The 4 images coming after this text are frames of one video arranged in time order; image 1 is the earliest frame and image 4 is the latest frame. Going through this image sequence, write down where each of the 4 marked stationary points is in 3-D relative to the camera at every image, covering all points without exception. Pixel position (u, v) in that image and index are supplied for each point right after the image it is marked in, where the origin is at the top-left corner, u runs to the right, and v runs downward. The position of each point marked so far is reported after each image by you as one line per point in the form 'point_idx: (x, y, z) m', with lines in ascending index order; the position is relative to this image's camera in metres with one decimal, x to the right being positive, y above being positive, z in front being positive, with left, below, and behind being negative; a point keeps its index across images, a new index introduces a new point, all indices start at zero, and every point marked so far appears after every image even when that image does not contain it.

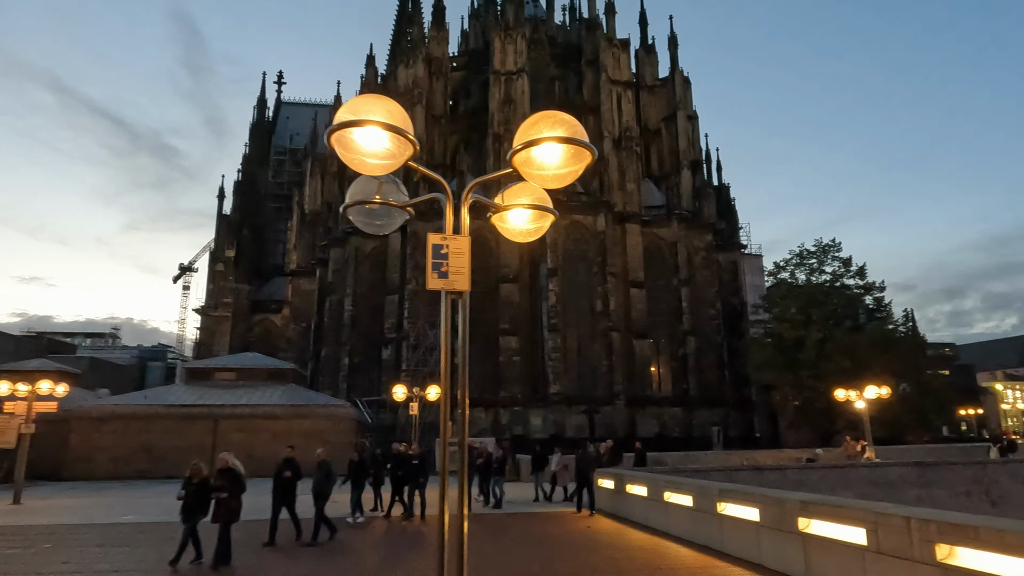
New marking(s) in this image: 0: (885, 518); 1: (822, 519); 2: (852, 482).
0: (+3.2, -2.0, +5.7) m
1: (+3.1, -2.3, +6.6) m
2: (+7.9, -4.5, +15.4) m
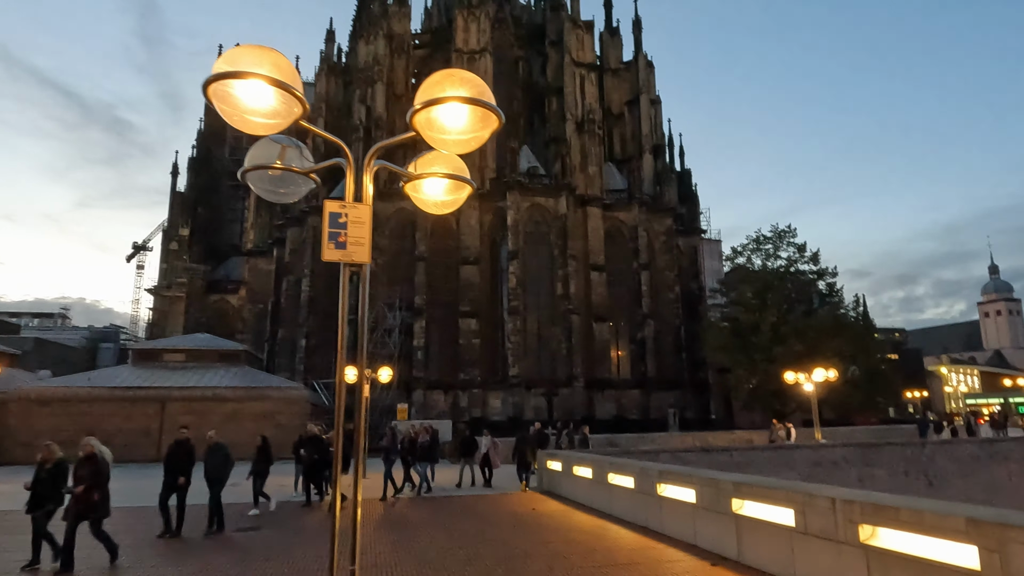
0: (+2.6, -1.8, +5.6) m
1: (+2.4, -2.1, +6.5) m
2: (+6.7, -4.1, +15.6) m
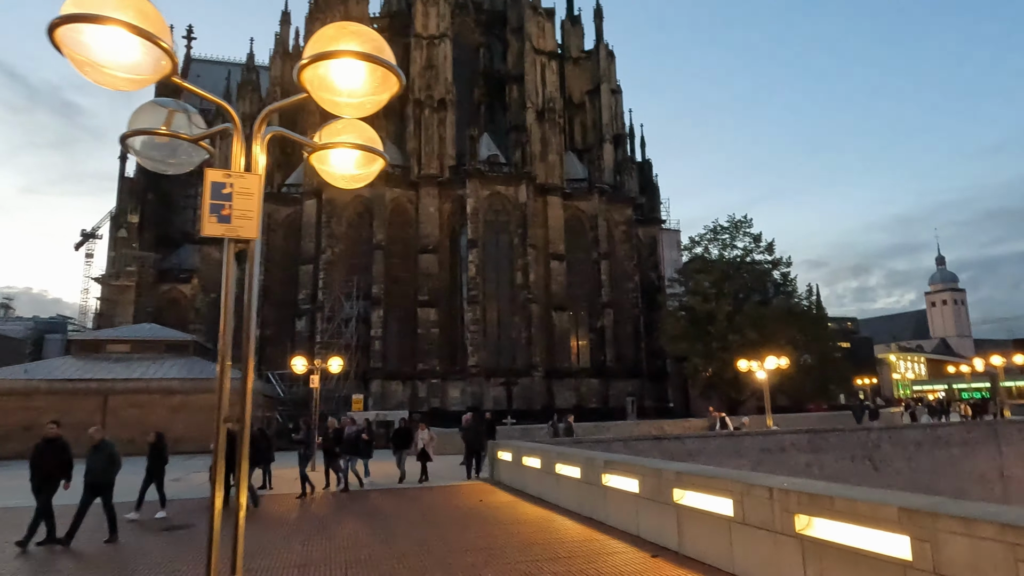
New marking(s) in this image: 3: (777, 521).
0: (+2.0, -1.7, +5.5) m
1: (+1.7, -2.0, +6.4) m
2: (+5.6, -3.8, +15.7) m
3: (+2.1, -1.8, +5.2) m
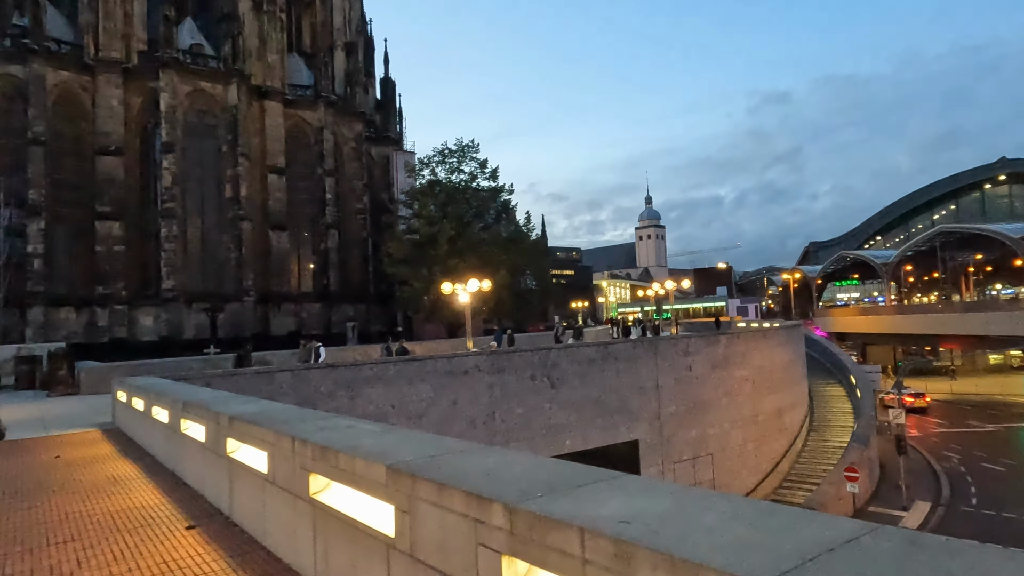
0: (-1.5, -0.9, +4.1) m
1: (-2.0, -1.1, +4.9) m
2: (-1.9, -1.9, +15.1) m
3: (-1.3, -1.1, +3.9) m
